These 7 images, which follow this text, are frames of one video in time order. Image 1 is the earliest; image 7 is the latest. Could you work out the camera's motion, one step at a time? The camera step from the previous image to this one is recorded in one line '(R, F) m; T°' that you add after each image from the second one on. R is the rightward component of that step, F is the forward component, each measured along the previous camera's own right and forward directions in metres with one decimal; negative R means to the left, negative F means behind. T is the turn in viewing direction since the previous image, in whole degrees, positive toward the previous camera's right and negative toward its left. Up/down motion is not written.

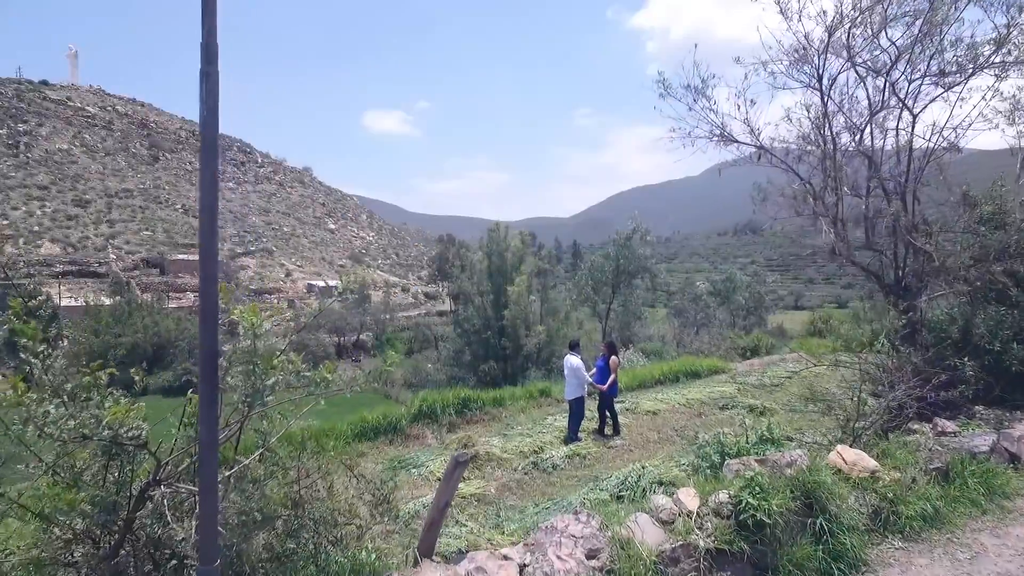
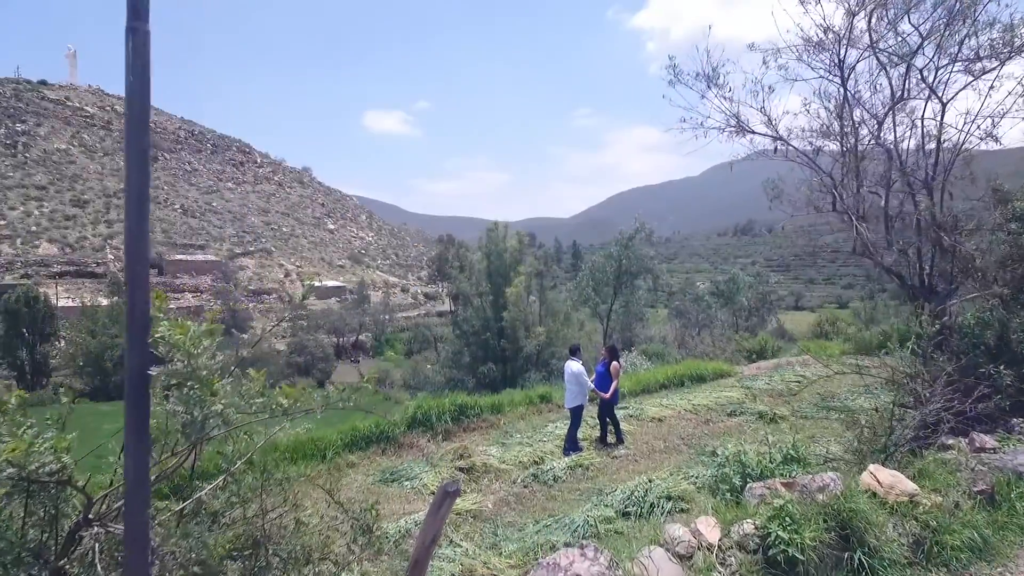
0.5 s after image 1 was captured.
(0.0, +0.4) m; 0°
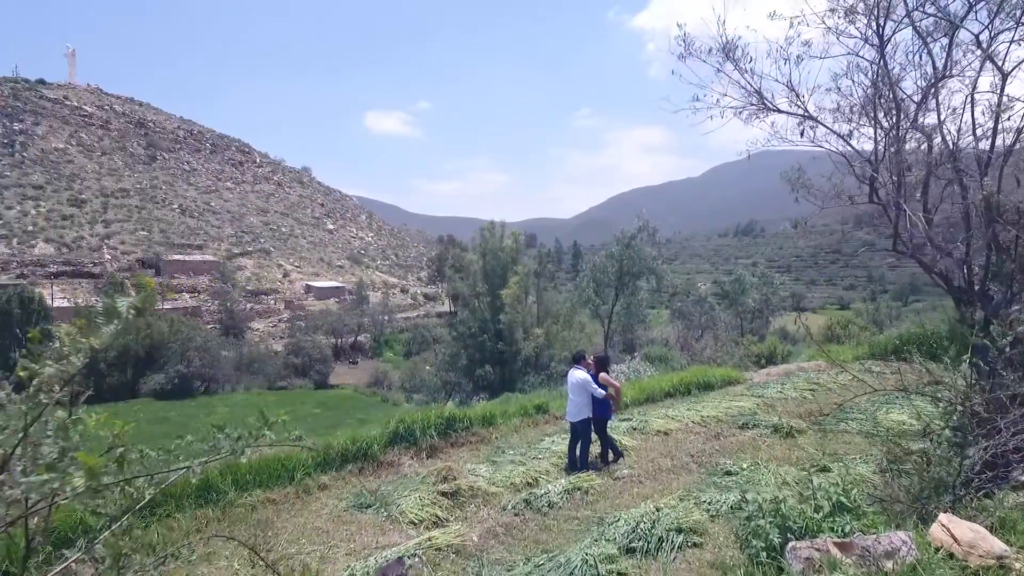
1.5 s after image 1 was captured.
(+0.1, +0.7) m; 0°
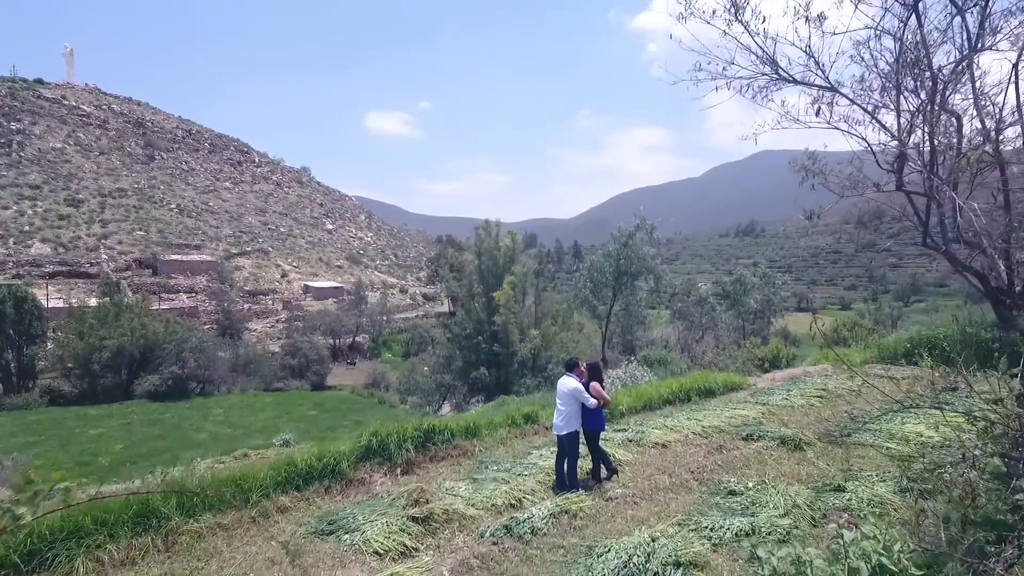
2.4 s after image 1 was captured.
(+0.2, +0.6) m; 0°
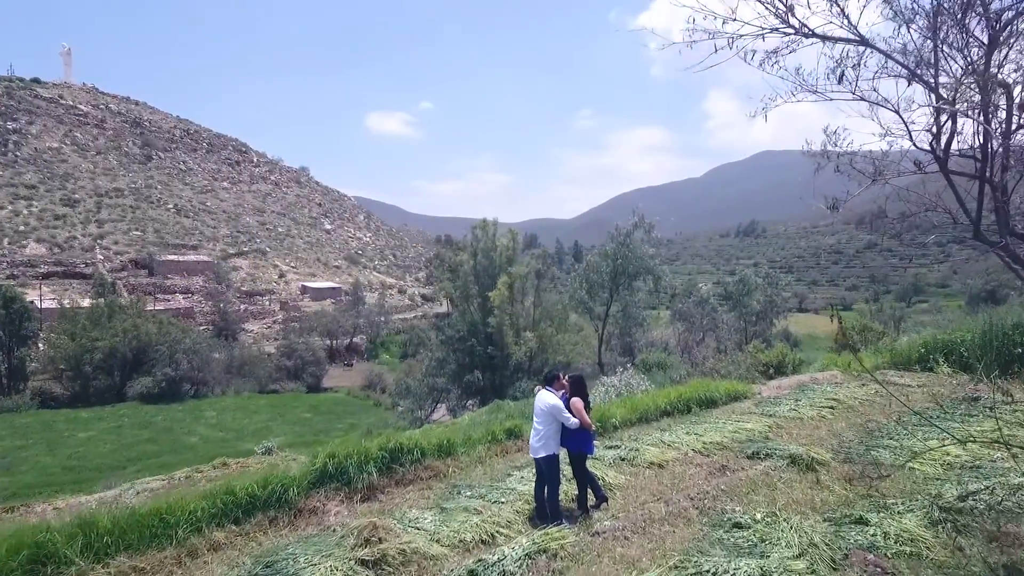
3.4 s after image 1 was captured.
(+0.2, +0.8) m; 0°
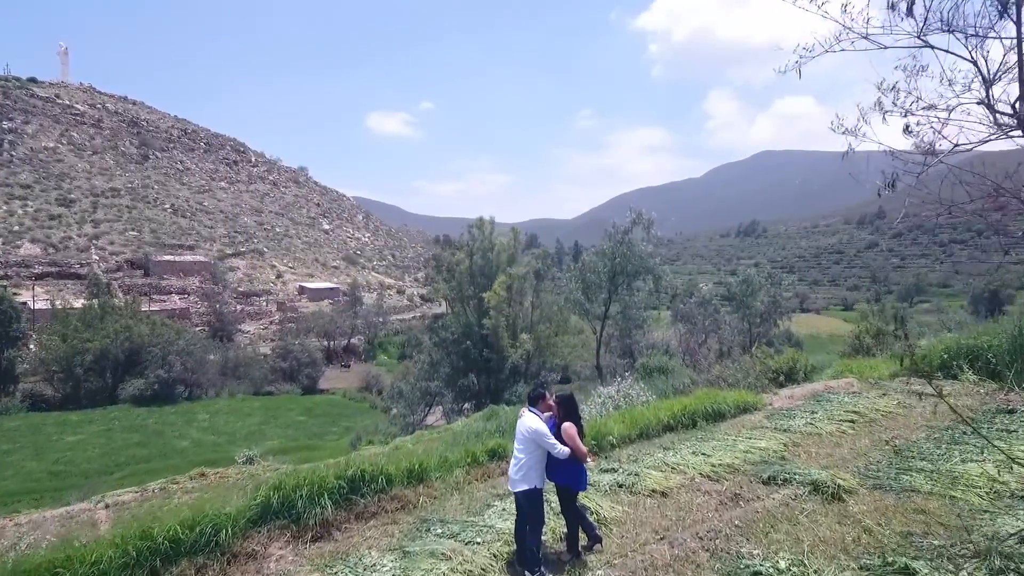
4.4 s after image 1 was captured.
(+0.2, +0.8) m; 0°
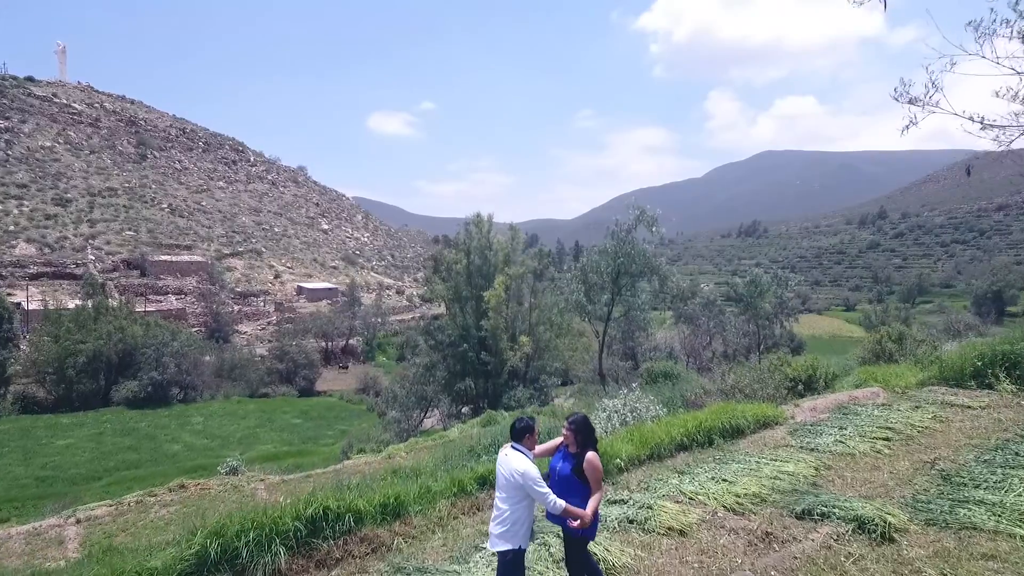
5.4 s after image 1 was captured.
(+0.1, +0.8) m; 0°
